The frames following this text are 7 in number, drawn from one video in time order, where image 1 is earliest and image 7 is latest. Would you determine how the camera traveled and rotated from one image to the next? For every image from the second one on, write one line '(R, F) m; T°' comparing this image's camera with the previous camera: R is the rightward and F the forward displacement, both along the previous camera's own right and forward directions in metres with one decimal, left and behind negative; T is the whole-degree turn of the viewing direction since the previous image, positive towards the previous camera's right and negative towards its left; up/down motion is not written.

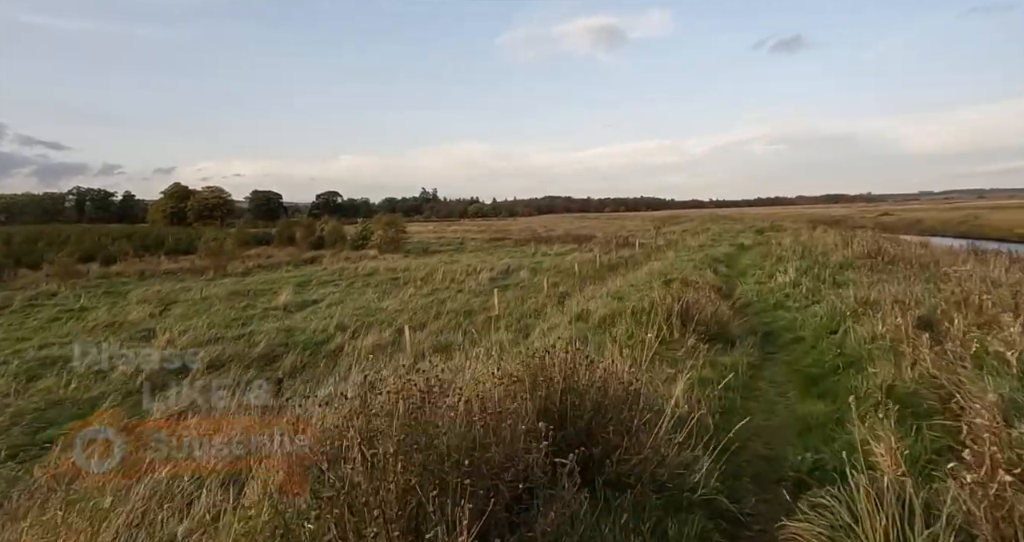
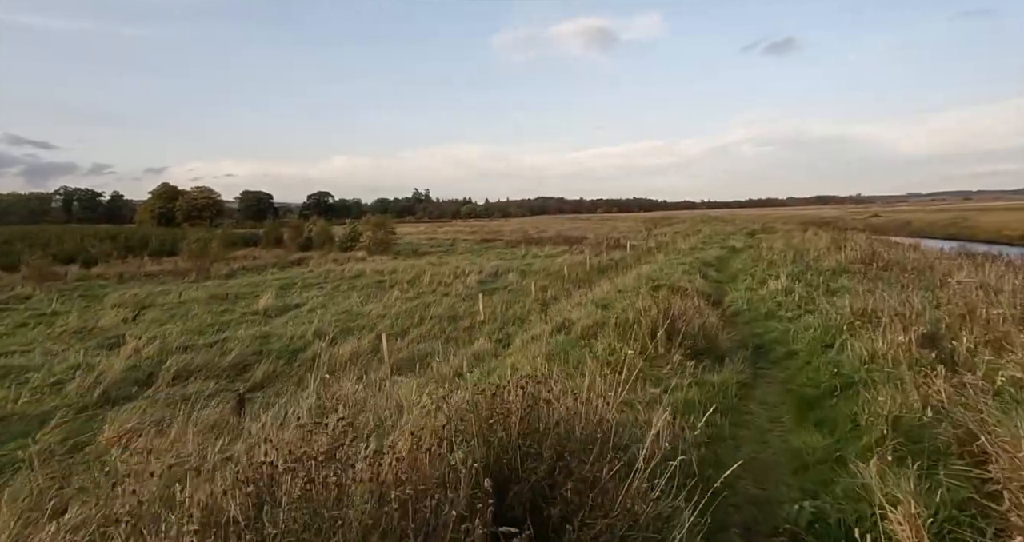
(+0.2, +0.5) m; +1°
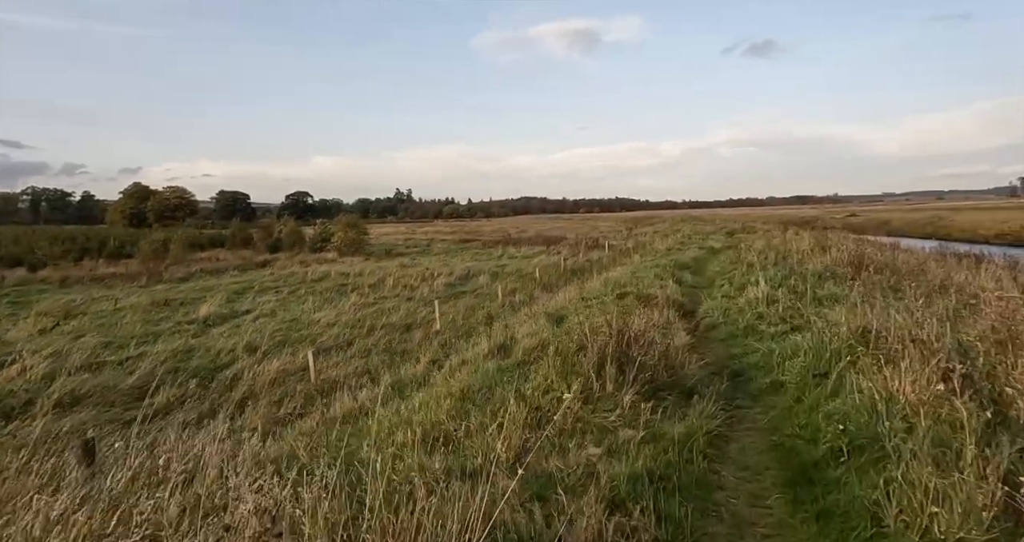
(+0.8, +1.7) m; +2°
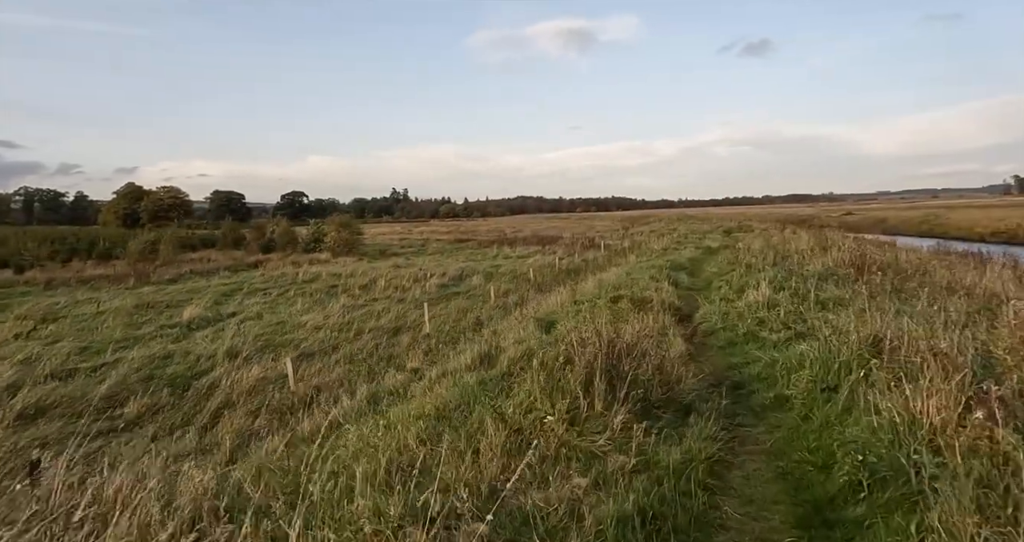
(+0.2, +0.5) m; 0°
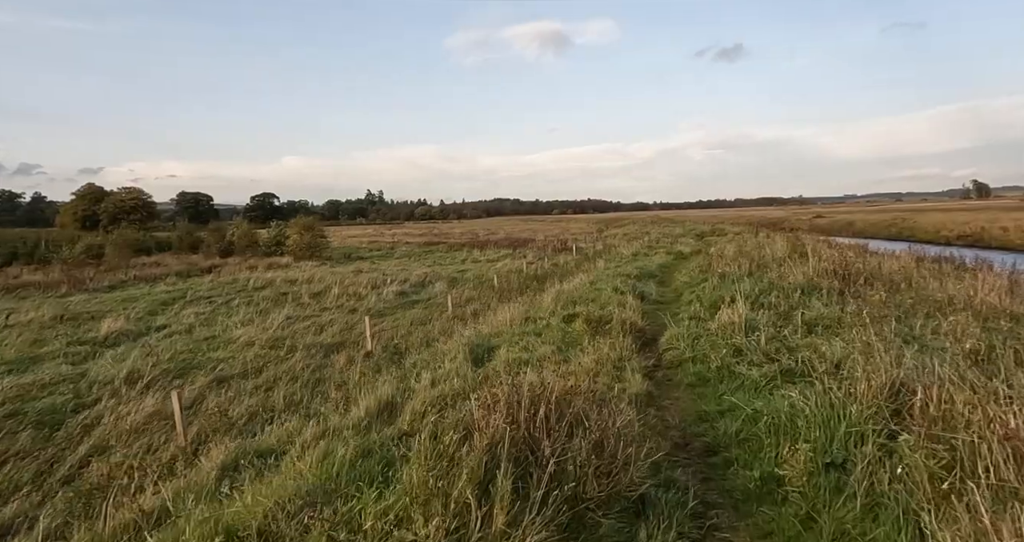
(+0.7, +1.7) m; +2°
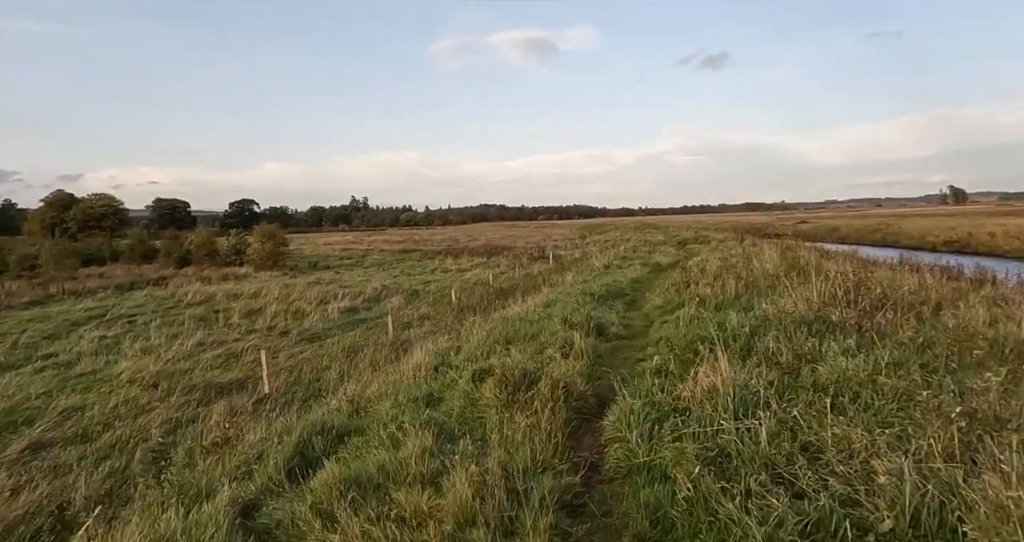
(+1.2, +3.0) m; +1°
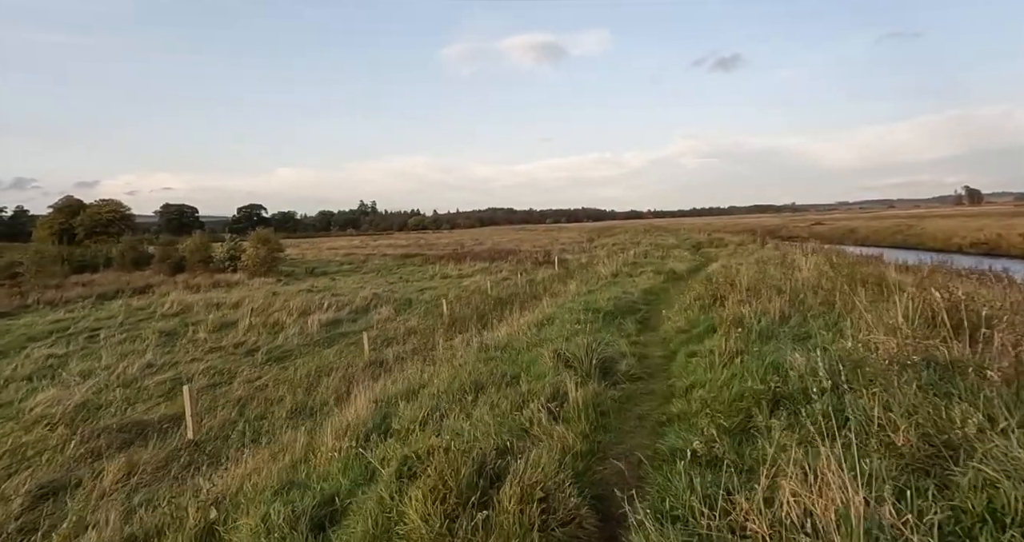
(+0.4, +2.5) m; -1°
